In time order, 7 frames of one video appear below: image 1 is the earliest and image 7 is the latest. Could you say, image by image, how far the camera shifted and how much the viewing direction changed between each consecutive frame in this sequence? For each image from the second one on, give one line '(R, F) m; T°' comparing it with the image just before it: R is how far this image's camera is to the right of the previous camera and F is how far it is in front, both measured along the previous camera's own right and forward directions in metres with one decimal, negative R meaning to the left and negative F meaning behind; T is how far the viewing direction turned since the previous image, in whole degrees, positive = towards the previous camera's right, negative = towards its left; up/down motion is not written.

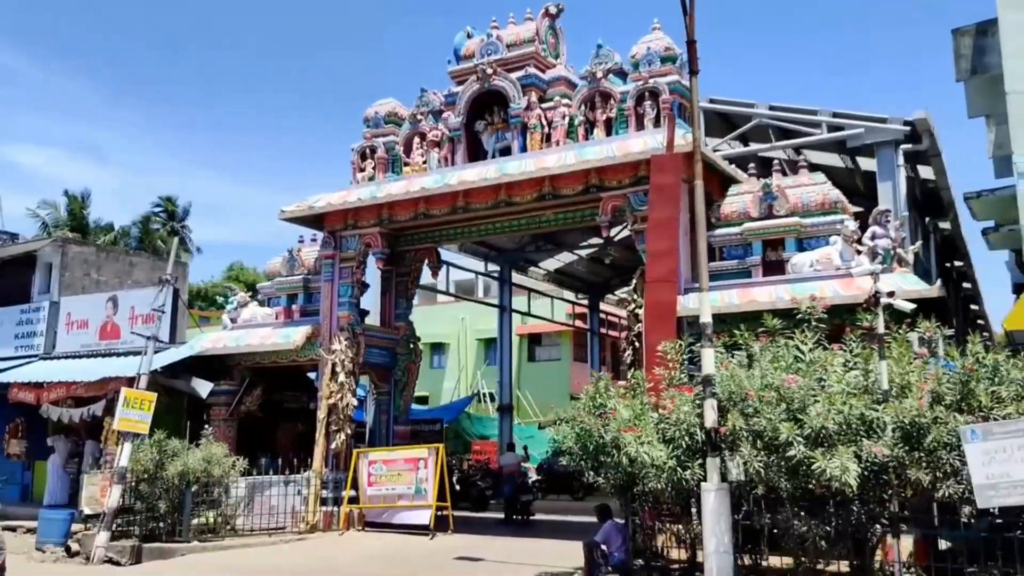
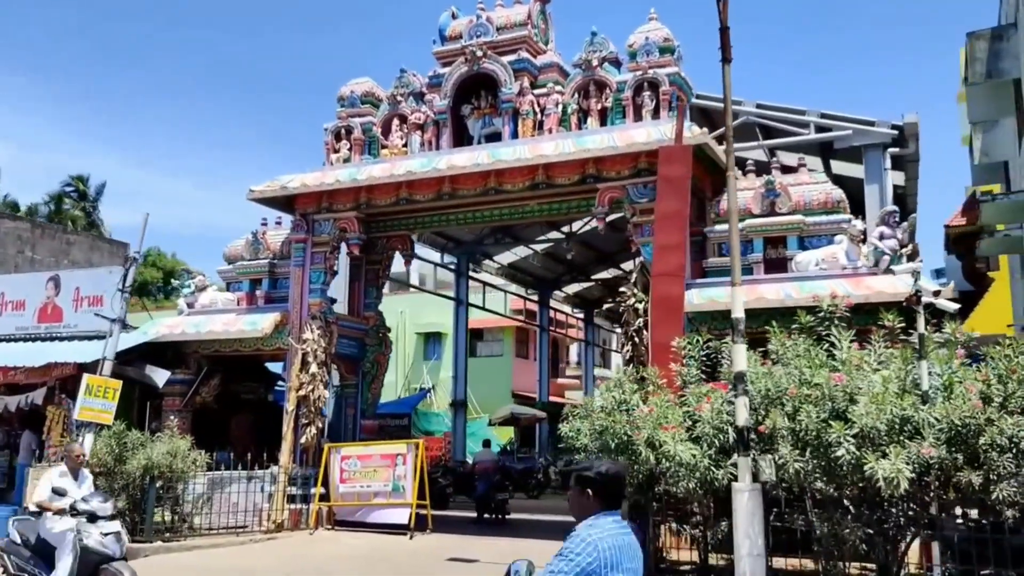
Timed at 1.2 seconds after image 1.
(-1.0, +0.5) m; +5°
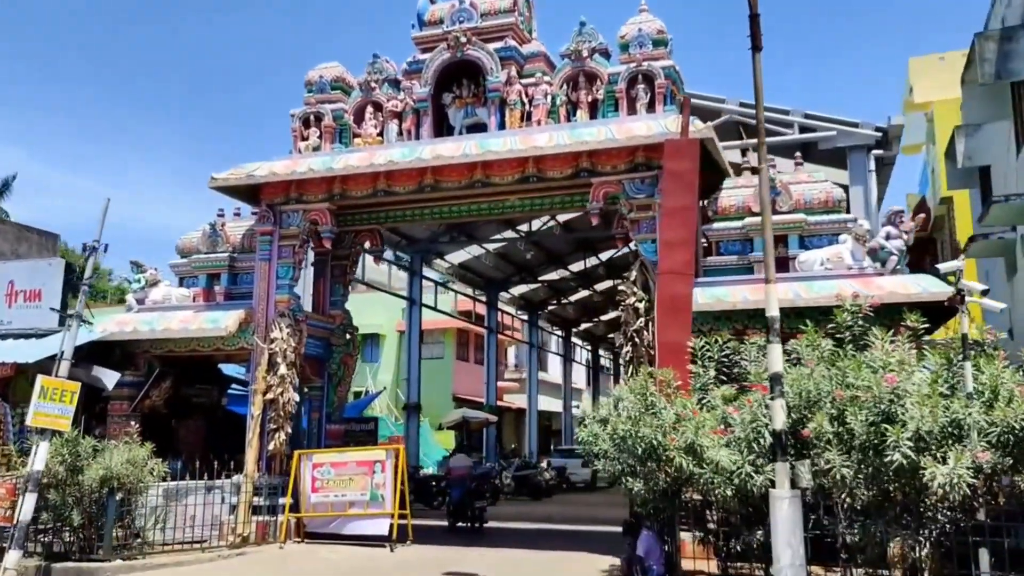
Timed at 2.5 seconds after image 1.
(-1.0, +0.6) m; +6°
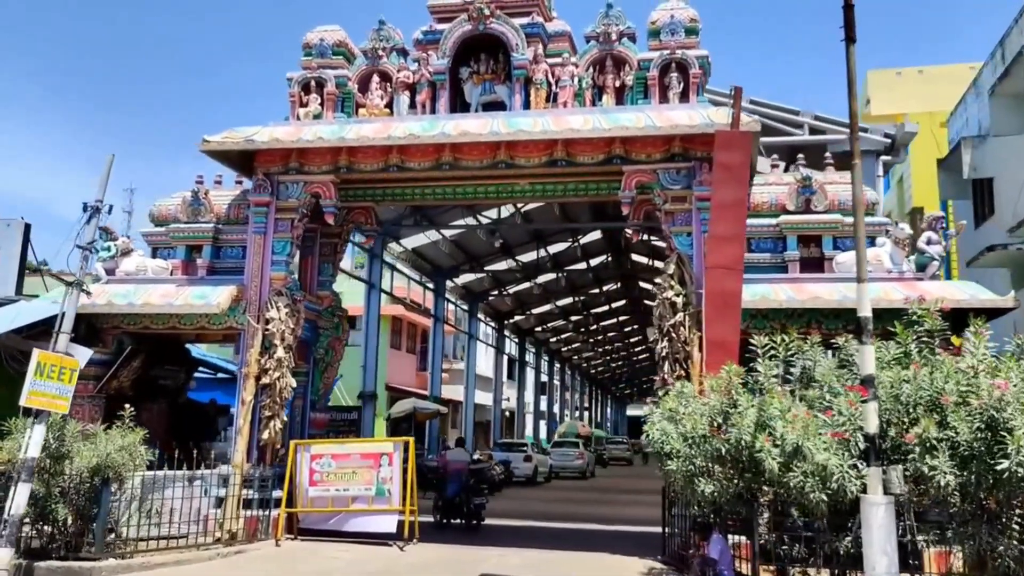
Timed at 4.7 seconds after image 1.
(-1.7, +0.7) m; +7°
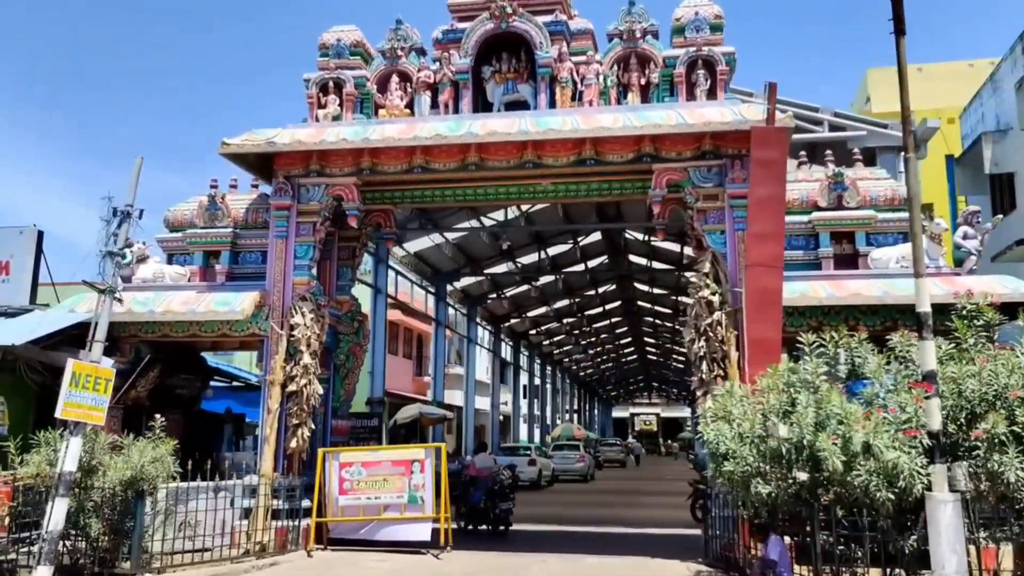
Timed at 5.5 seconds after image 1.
(-0.7, +0.2) m; +1°
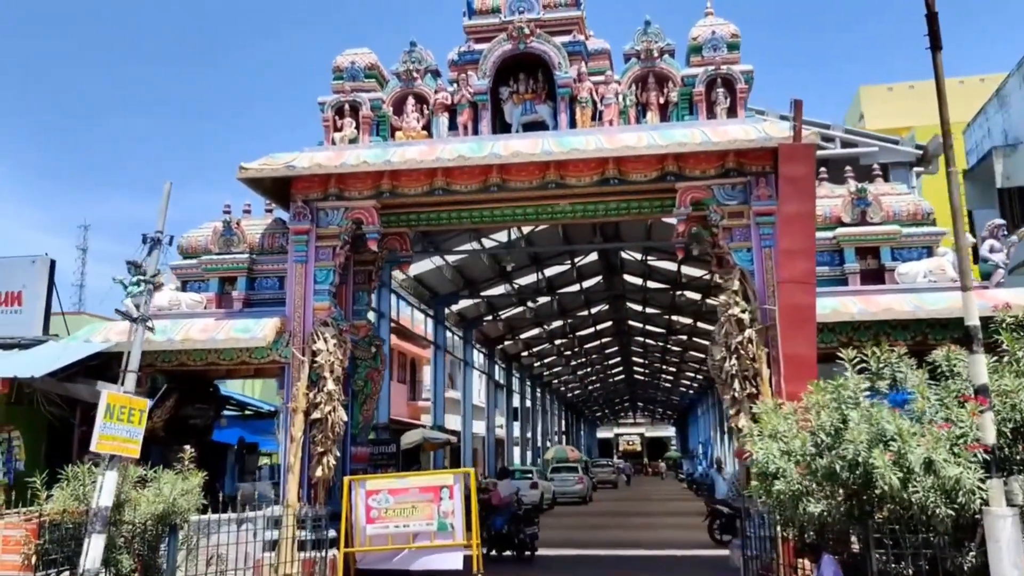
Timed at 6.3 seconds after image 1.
(-0.6, +0.1) m; +1°
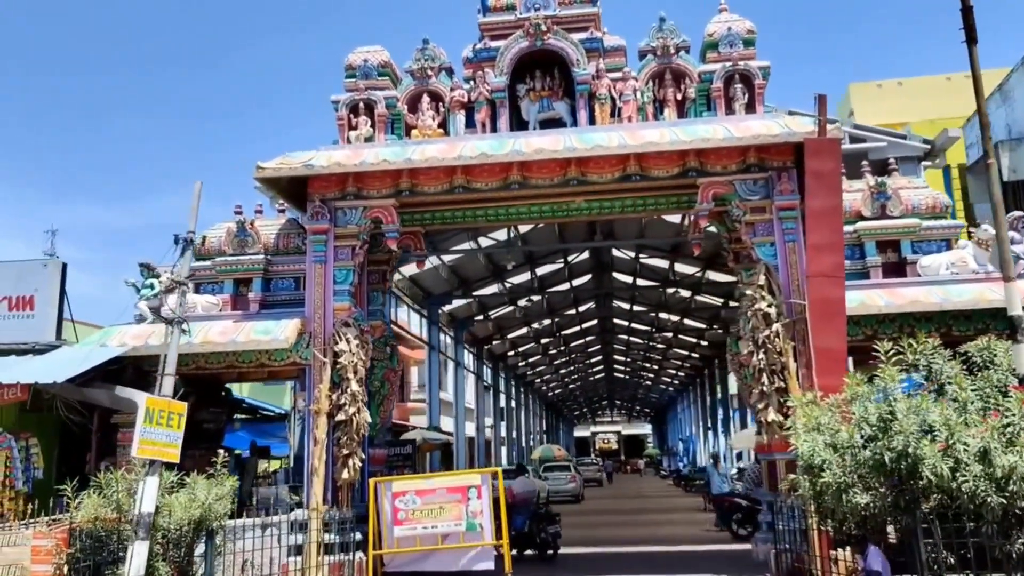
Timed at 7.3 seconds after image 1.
(-0.7, +0.1) m; +2°
